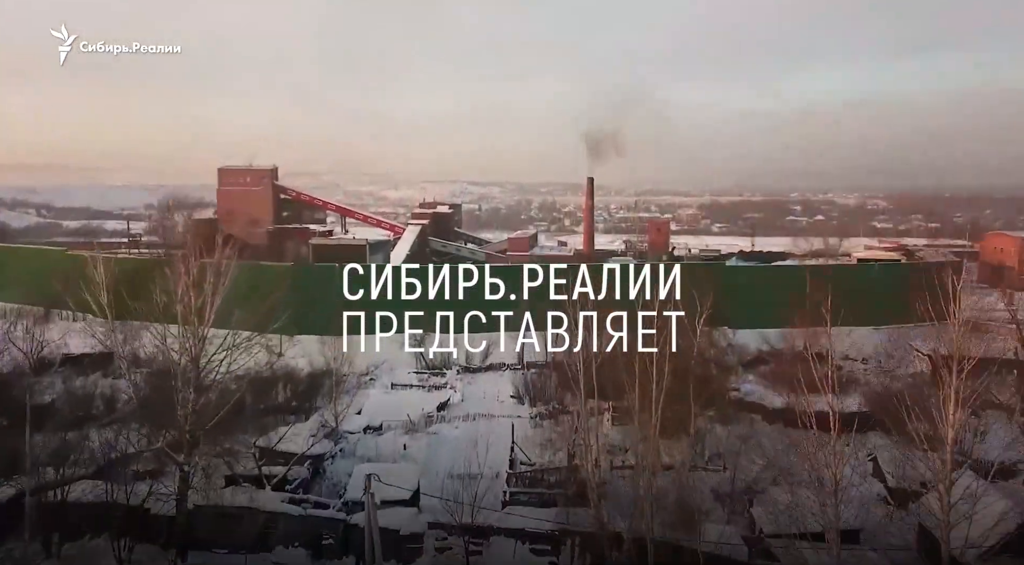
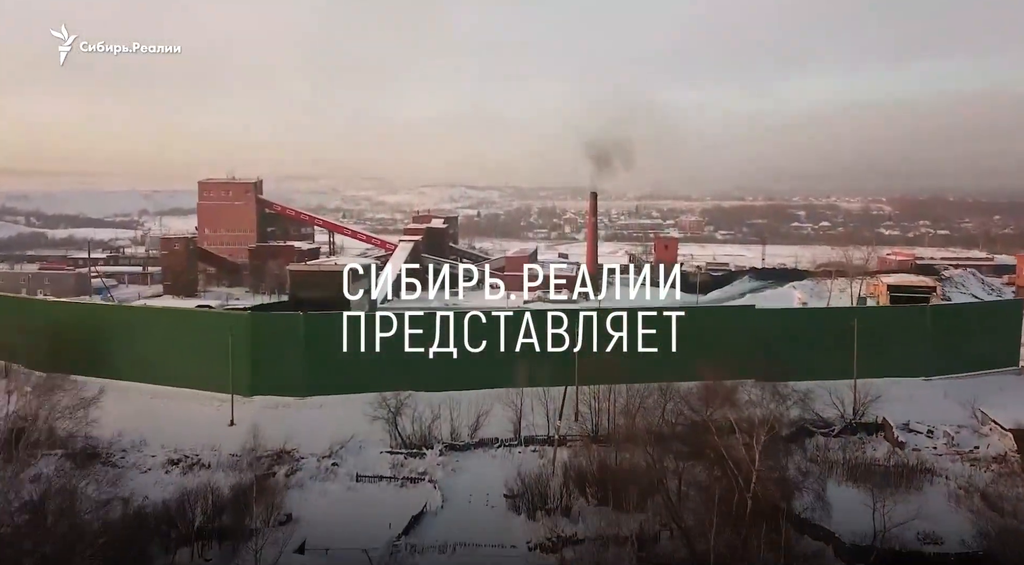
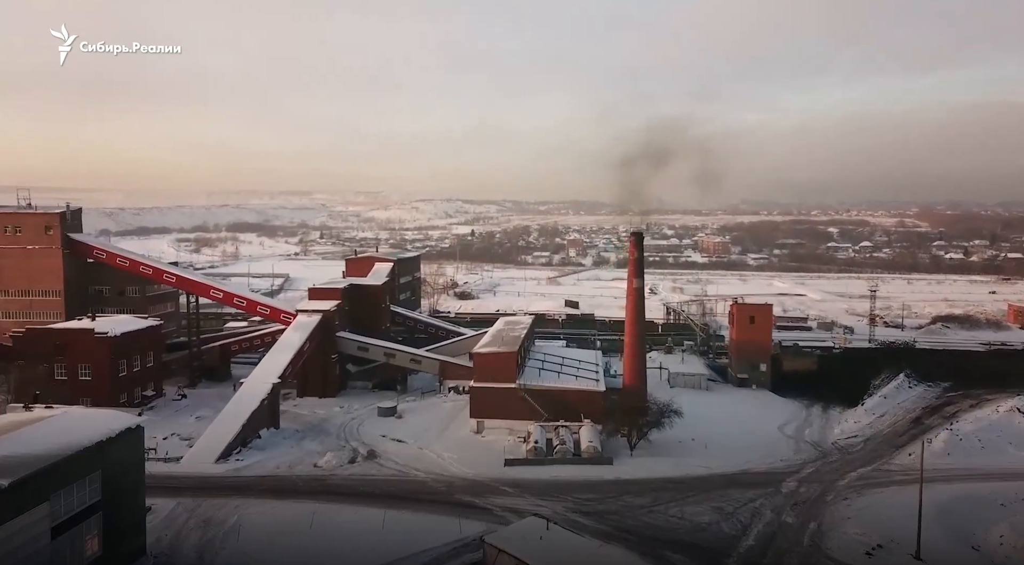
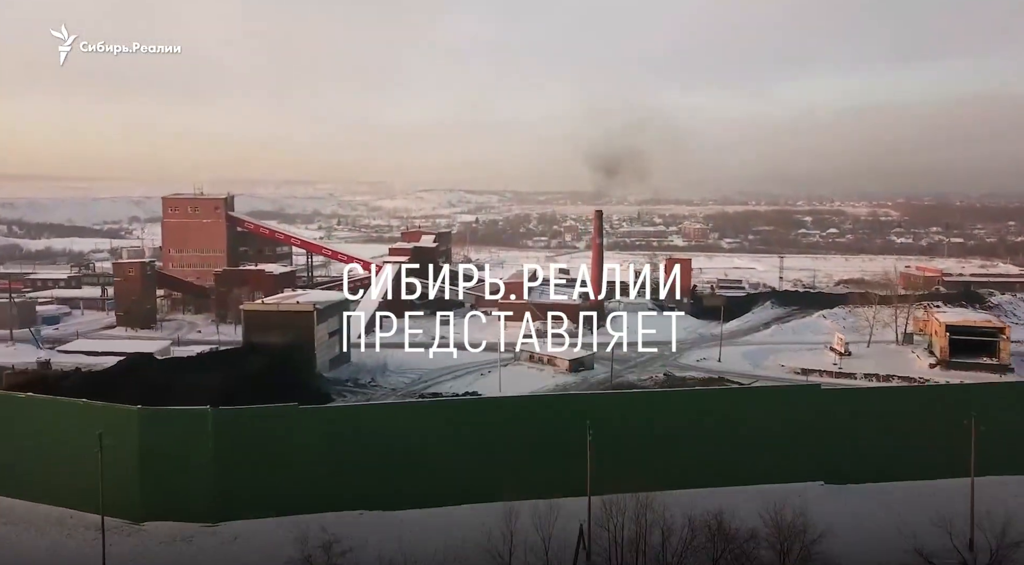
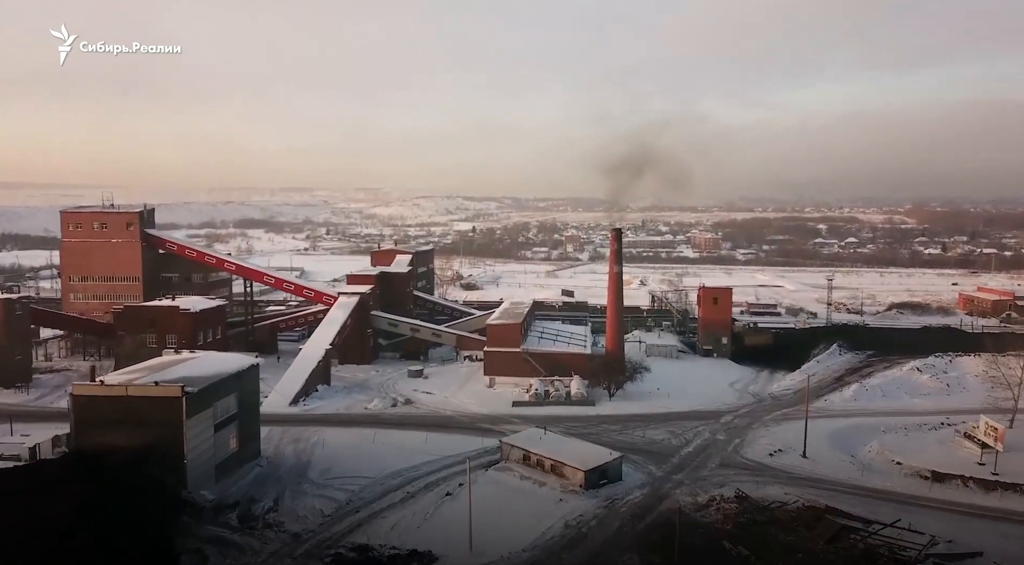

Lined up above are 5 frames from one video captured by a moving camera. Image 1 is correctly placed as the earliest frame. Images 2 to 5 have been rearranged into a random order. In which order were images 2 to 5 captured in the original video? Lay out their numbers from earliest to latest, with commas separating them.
2, 4, 5, 3
